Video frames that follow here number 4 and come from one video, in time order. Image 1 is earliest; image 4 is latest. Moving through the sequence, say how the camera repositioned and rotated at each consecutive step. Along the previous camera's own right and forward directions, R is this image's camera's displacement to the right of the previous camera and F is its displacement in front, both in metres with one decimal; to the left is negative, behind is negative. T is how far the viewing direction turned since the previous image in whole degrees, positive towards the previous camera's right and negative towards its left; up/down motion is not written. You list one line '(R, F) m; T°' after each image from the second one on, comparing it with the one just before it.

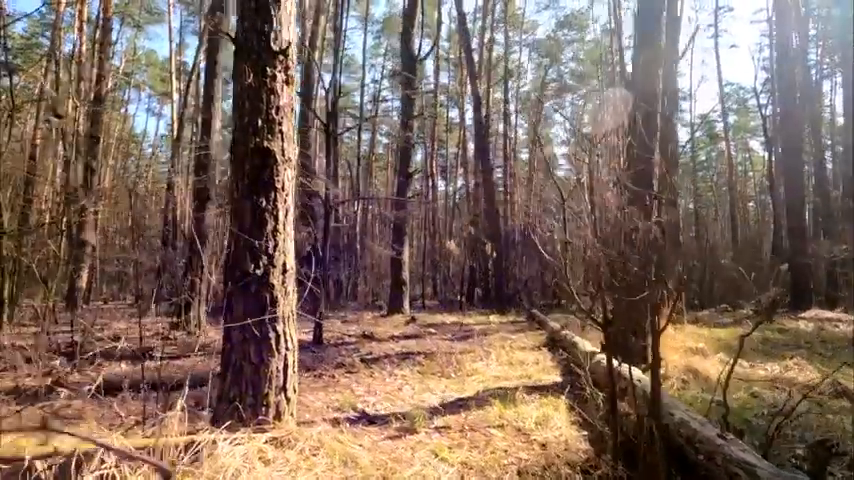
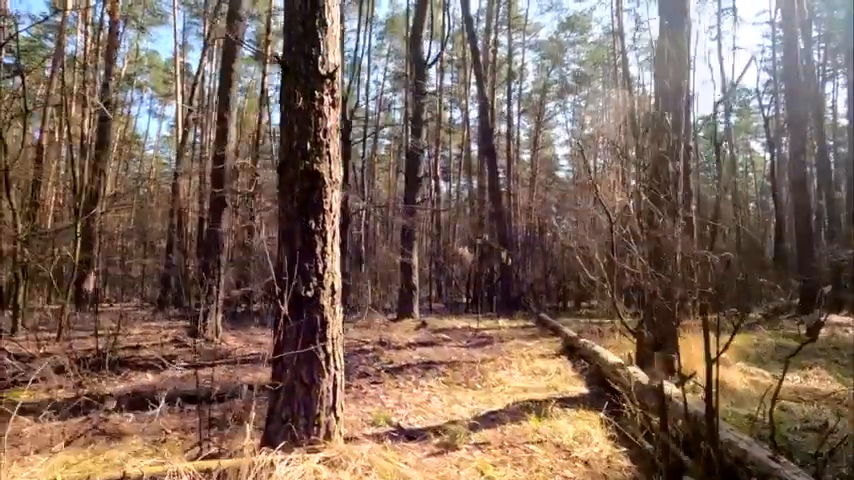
(-0.2, 0.0) m; 0°
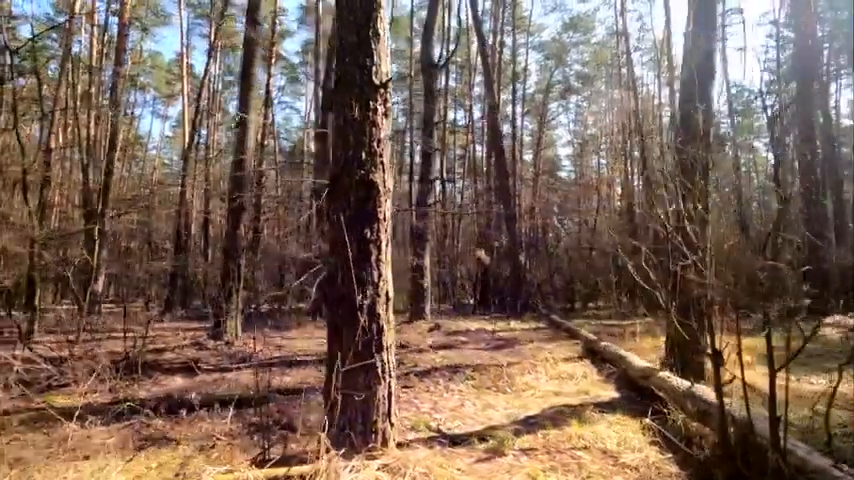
(-0.3, 0.0) m; 0°
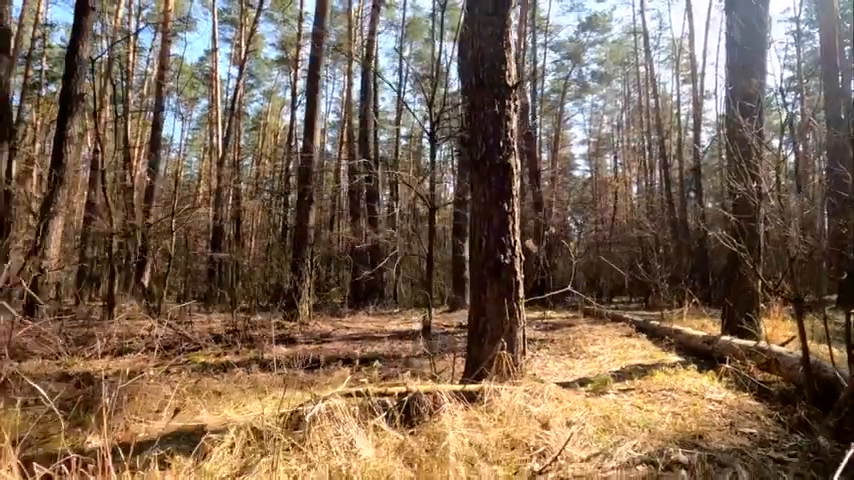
(-0.7, -0.8) m; -1°
